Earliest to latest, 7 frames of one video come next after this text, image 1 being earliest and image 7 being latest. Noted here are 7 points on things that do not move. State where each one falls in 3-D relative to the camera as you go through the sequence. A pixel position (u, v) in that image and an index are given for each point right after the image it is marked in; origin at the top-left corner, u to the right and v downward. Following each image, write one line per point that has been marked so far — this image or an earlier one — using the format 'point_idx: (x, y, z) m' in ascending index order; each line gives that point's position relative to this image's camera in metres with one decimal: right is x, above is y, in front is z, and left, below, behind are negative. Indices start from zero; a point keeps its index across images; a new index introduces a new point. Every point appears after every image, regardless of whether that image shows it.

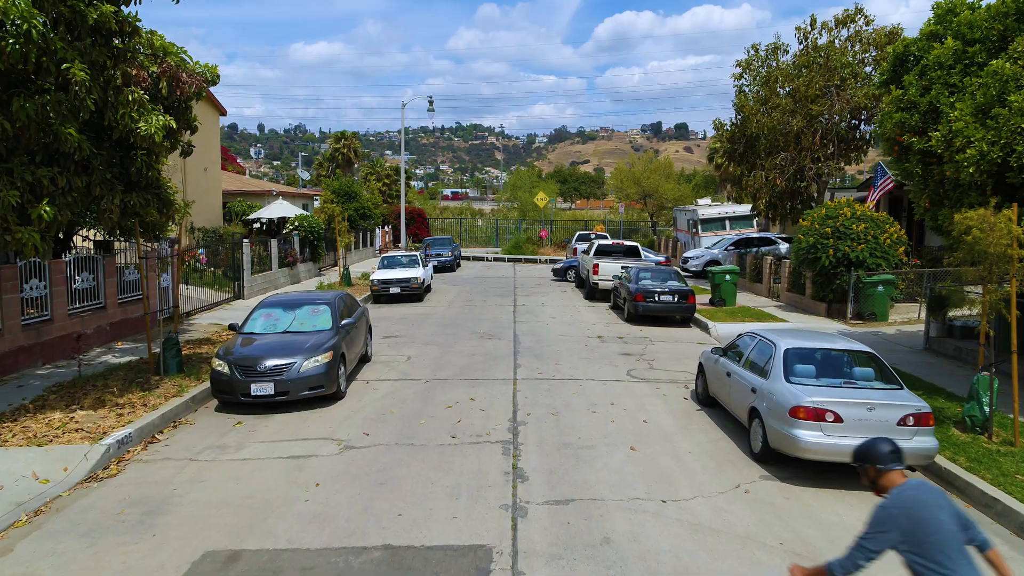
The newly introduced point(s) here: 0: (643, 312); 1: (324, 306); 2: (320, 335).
0: (+2.2, -0.4, +17.5) m
1: (-2.1, -0.2, +11.6) m
2: (-2.0, -0.5, +10.9) m
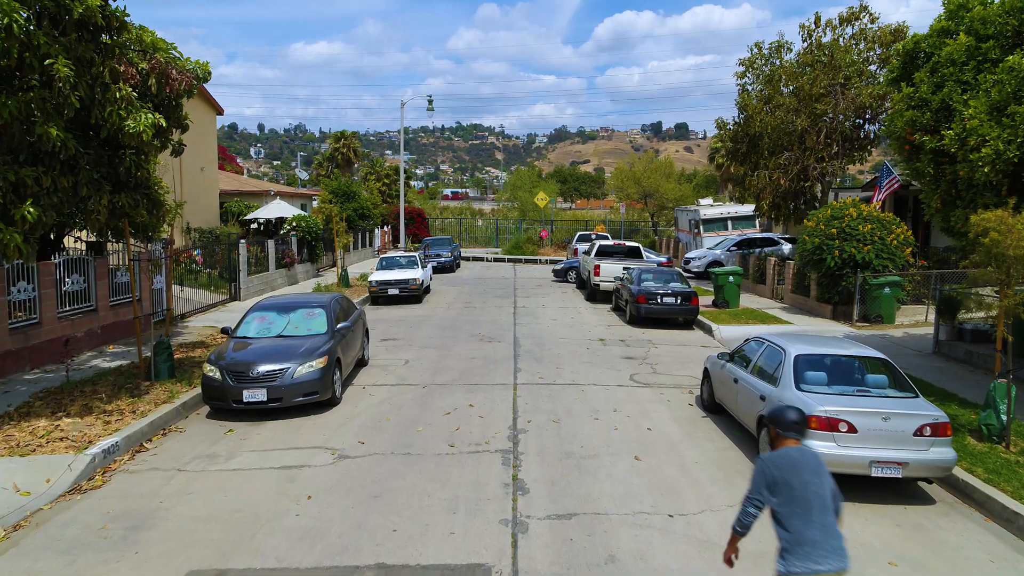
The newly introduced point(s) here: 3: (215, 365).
0: (+2.2, -0.4, +17.2) m
1: (-2.1, -0.2, +11.3) m
2: (-2.0, -0.5, +10.6) m
3: (-2.8, -0.7, +9.8) m
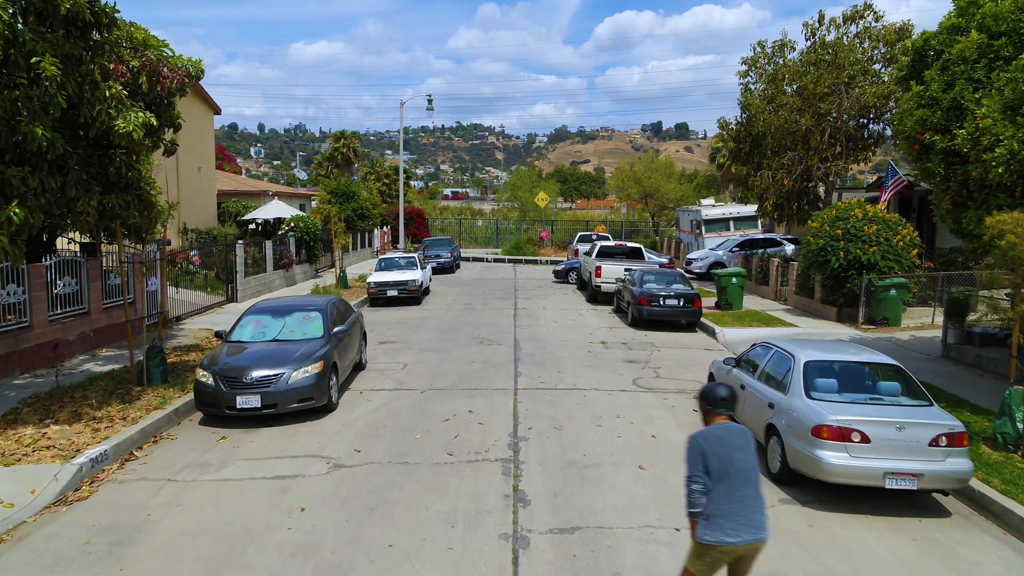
0: (+2.2, -0.5, +17.0) m
1: (-2.1, -0.3, +11.1) m
2: (-2.0, -0.6, +10.3) m
3: (-2.8, -0.8, +9.6) m
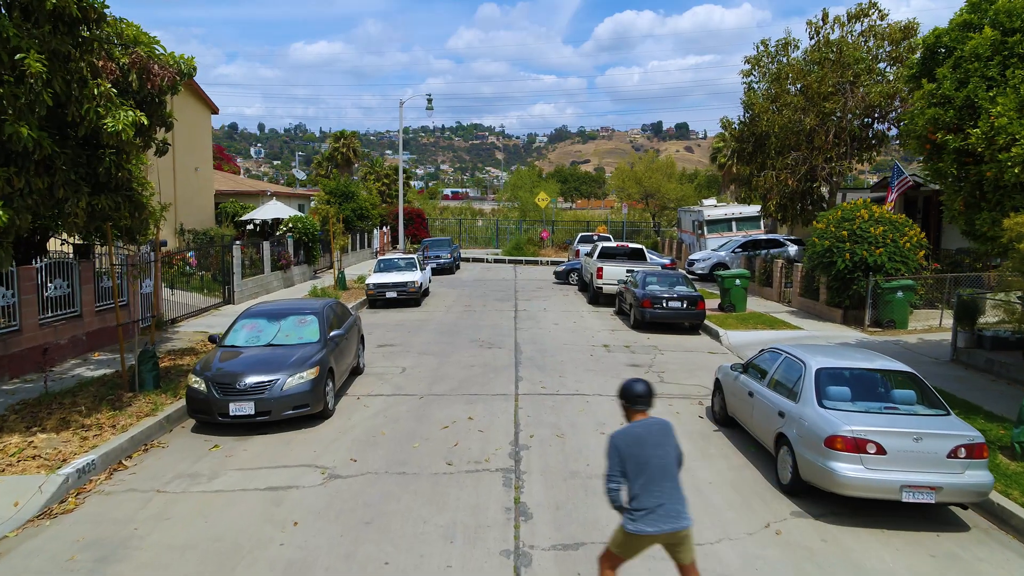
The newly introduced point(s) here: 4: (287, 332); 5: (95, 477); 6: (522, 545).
0: (+2.2, -0.5, +16.7) m
1: (-2.1, -0.3, +10.8) m
2: (-2.0, -0.6, +10.1) m
3: (-2.8, -0.8, +9.3) m
4: (-2.3, -0.4, +10.5) m
5: (-3.1, -1.4, +7.7) m
6: (+0.1, -1.5, +6.0) m
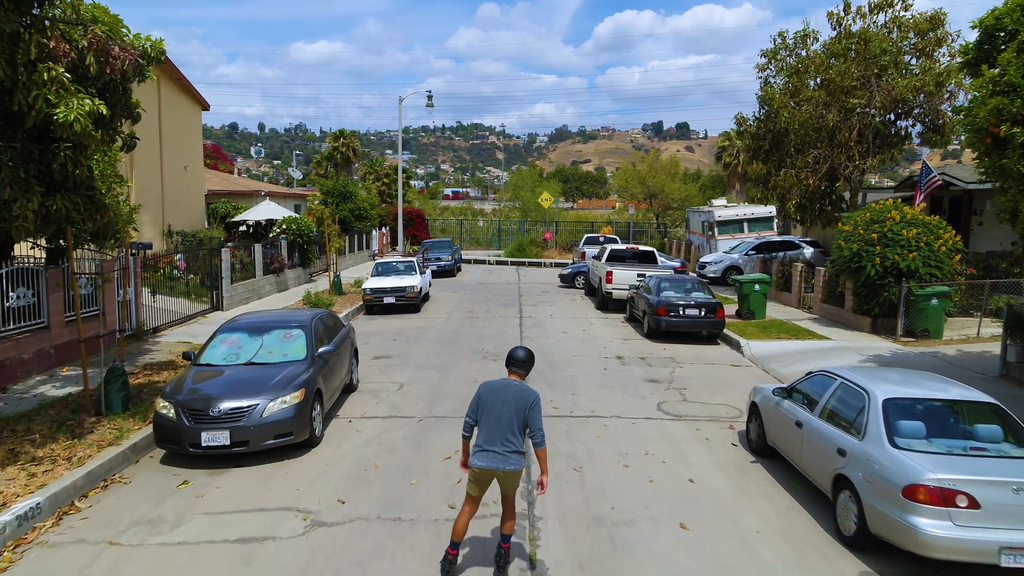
0: (+2.3, -0.6, +15.6) m
1: (-2.0, -0.4, +9.7) m
2: (-1.9, -0.7, +9.0) m
3: (-2.7, -0.9, +8.2) m
4: (-2.2, -0.5, +9.4) m
5: (-3.0, -1.5, +6.6) m
6: (+0.1, -1.6, +4.9) m
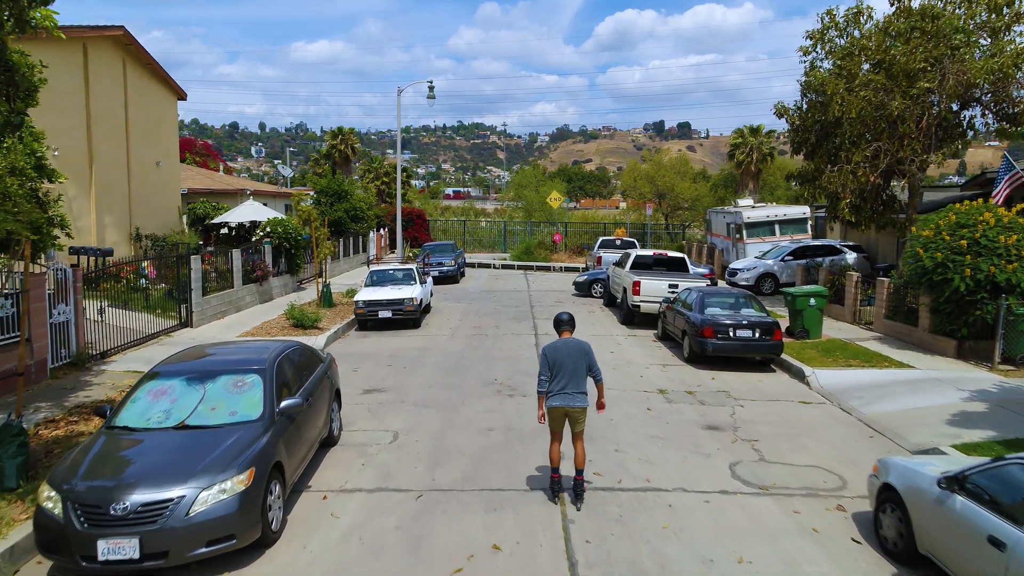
0: (+2.5, -0.8, +13.1) m
1: (-1.8, -0.6, +7.2) m
2: (-1.7, -0.9, +6.5) m
3: (-2.5, -1.1, +5.7) m
4: (-2.0, -0.8, +6.9) m
5: (-2.8, -1.7, +4.1) m
6: (+0.4, -1.8, +2.4) m
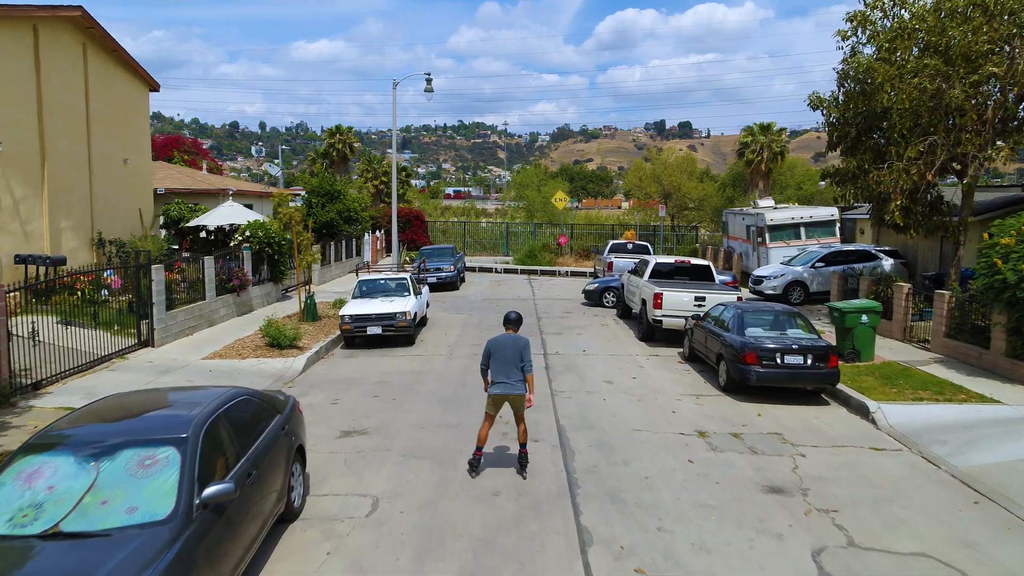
0: (+2.6, -1.0, +11.1) m
1: (-1.7, -0.8, +5.2) m
2: (-1.6, -1.1, +4.5) m
3: (-2.4, -1.3, +3.7) m
4: (-1.9, -1.0, +4.9) m
5: (-2.7, -1.9, +2.1) m
6: (+0.4, -2.0, +0.4) m
